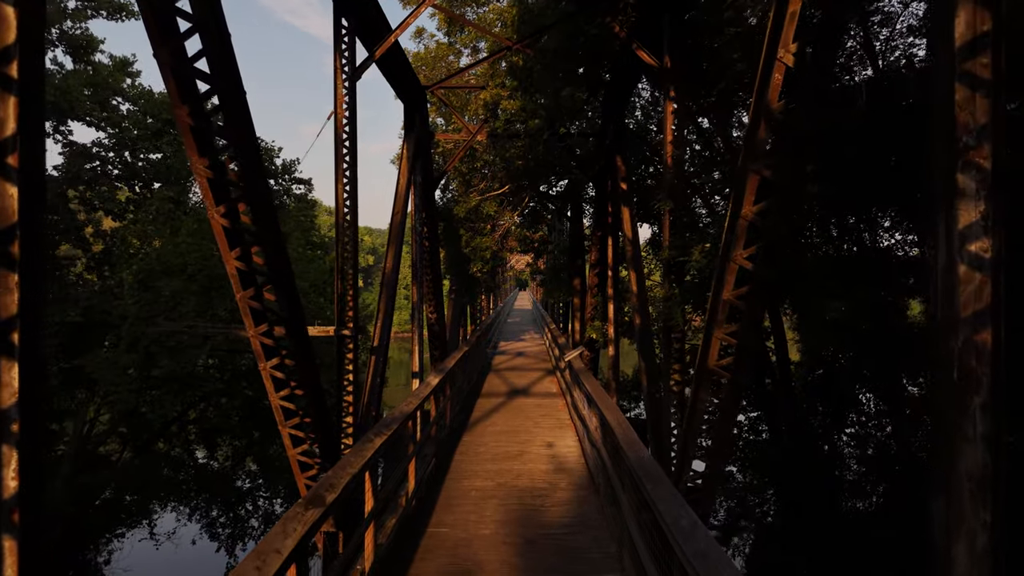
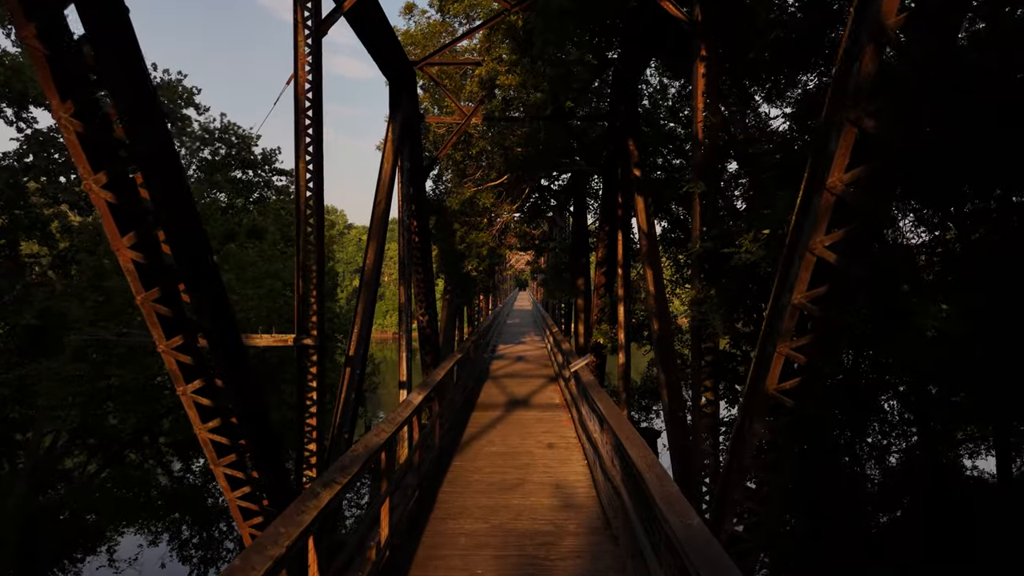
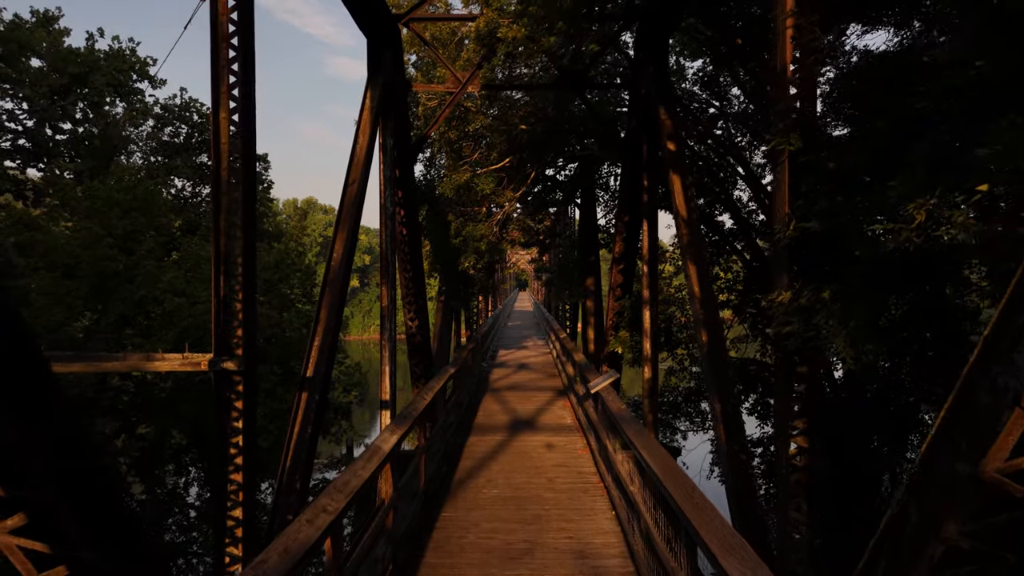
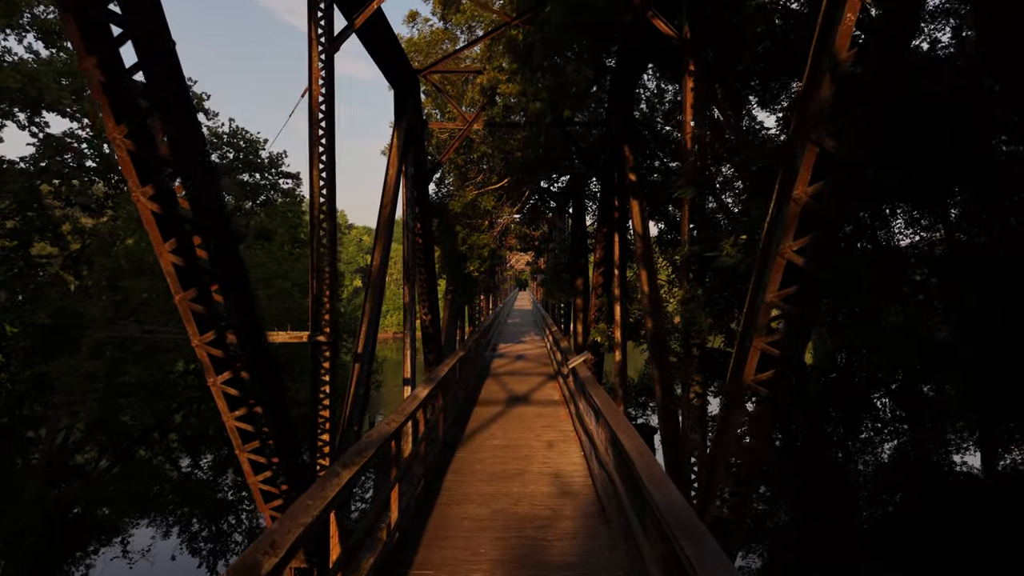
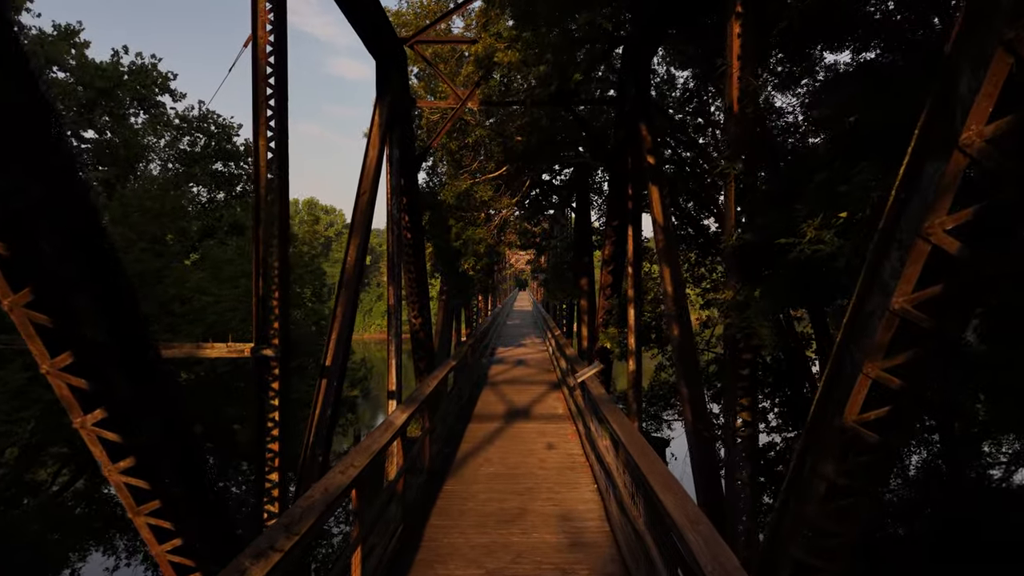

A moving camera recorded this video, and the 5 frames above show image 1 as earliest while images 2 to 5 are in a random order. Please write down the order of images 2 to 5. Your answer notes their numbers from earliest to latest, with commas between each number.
4, 2, 5, 3
